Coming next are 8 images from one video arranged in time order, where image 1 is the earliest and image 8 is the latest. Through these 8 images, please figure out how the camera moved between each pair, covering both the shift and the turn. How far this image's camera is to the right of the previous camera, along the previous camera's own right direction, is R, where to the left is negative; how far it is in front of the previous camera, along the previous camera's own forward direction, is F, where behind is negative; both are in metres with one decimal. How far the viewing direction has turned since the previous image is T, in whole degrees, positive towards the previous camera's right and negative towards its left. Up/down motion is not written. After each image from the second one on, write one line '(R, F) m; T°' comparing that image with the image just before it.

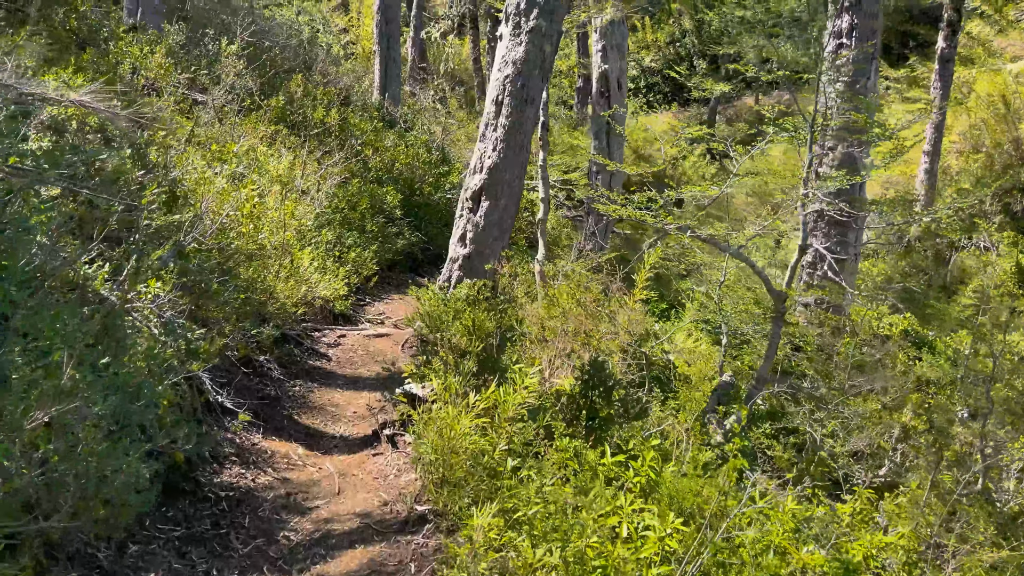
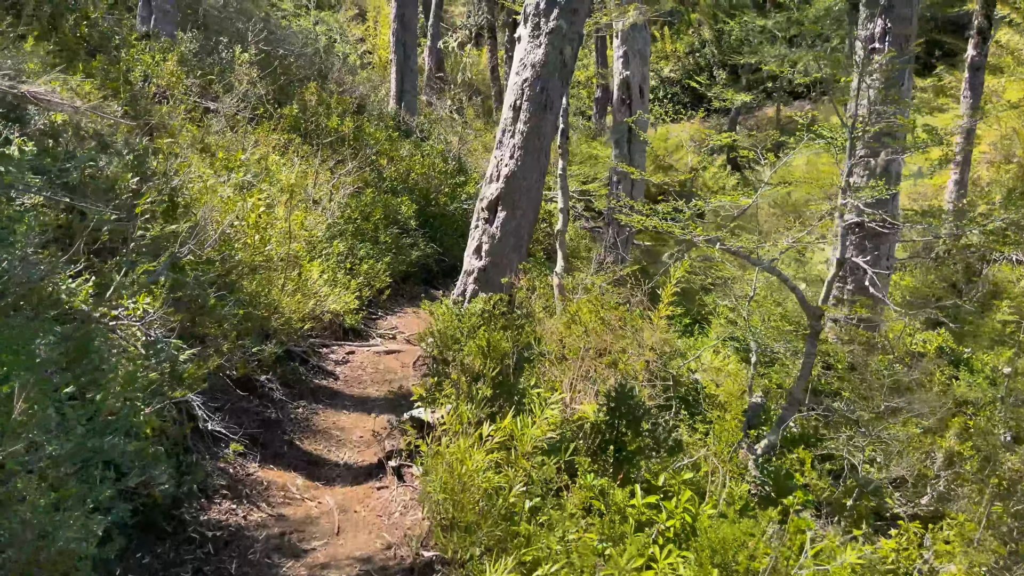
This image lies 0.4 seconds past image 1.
(0.0, +0.2) m; -1°
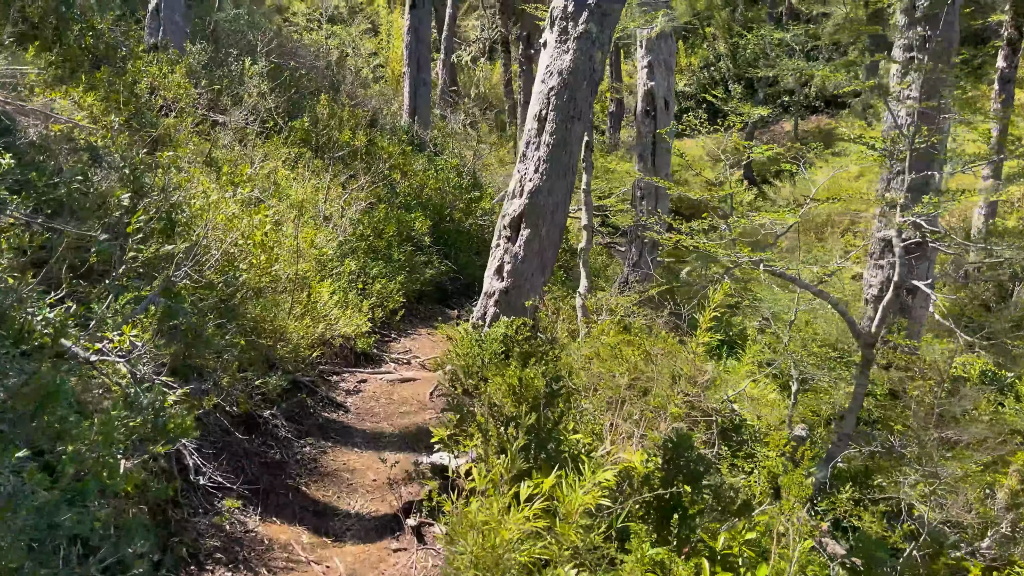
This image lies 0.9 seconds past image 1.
(-0.1, +0.3) m; -1°
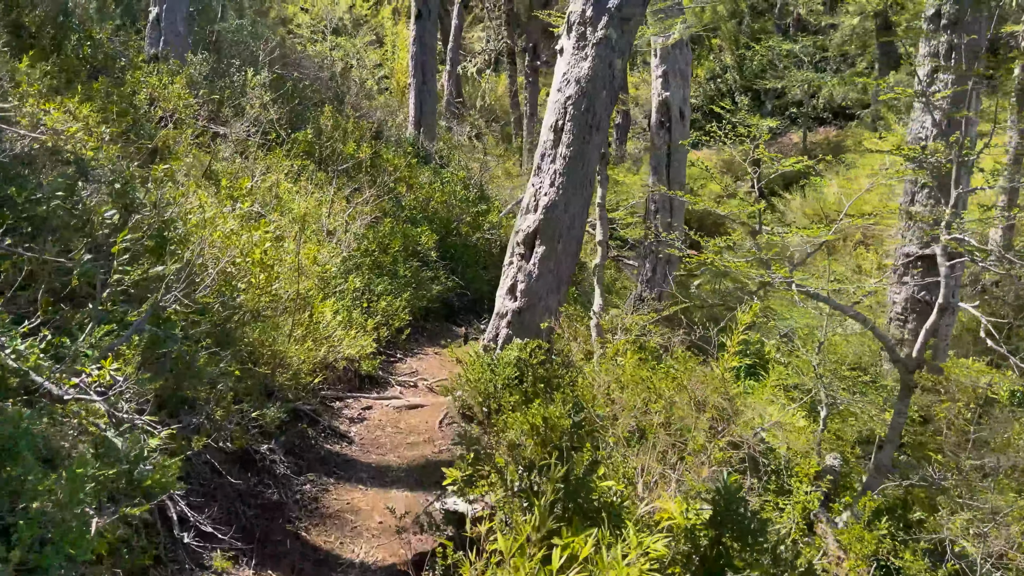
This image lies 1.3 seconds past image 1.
(0.0, +0.2) m; 0°
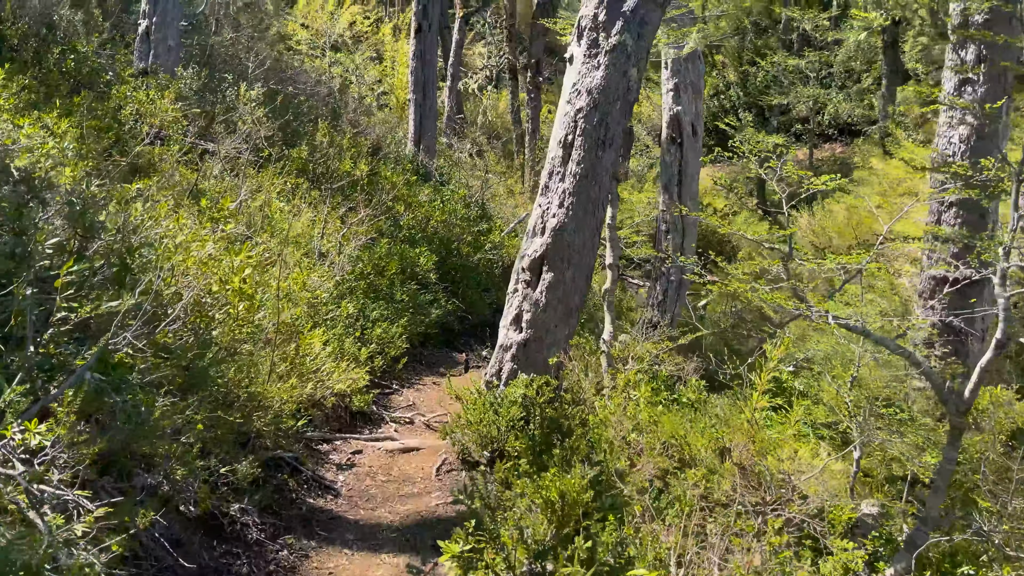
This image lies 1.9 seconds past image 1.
(0.0, +0.3) m; 0°
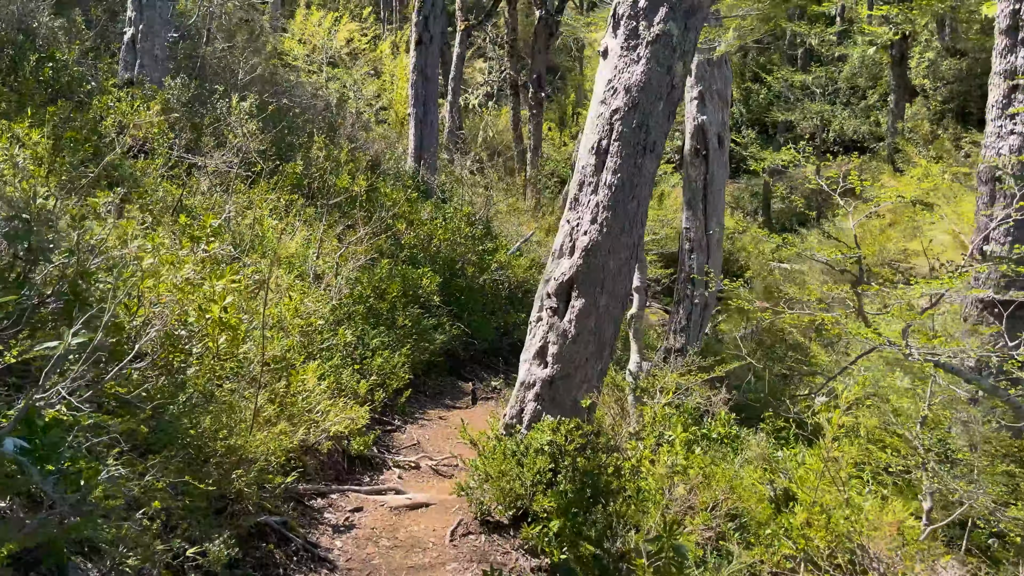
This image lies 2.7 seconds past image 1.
(-0.1, +0.4) m; 0°
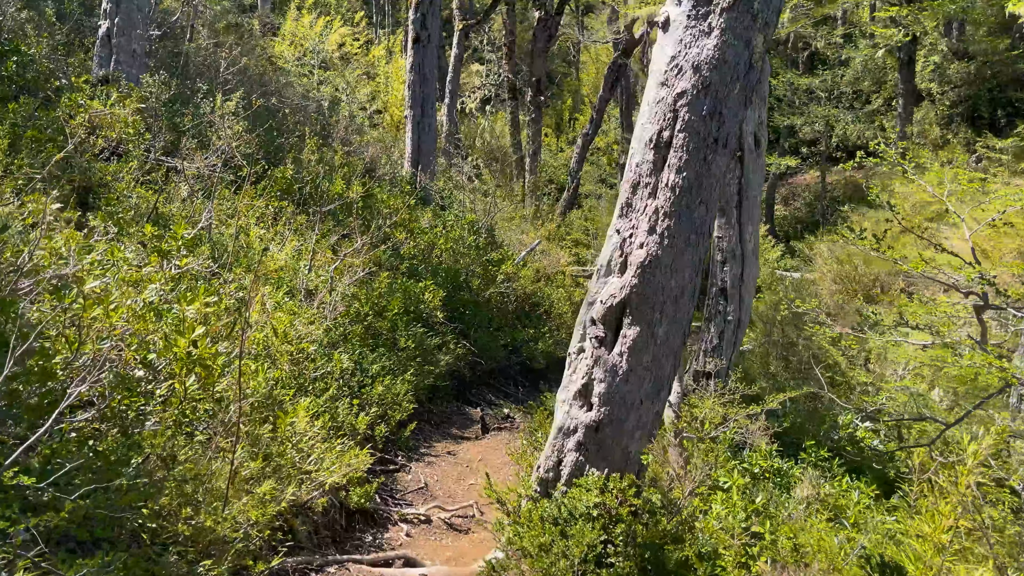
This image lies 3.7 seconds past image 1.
(-0.1, +0.5) m; +1°
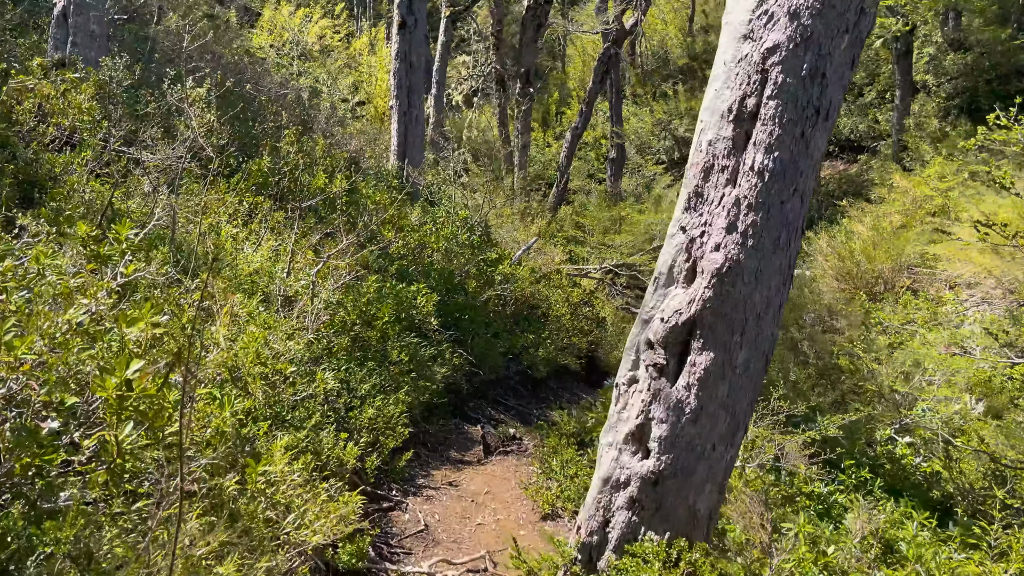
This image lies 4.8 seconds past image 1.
(-0.1, +0.5) m; +1°
